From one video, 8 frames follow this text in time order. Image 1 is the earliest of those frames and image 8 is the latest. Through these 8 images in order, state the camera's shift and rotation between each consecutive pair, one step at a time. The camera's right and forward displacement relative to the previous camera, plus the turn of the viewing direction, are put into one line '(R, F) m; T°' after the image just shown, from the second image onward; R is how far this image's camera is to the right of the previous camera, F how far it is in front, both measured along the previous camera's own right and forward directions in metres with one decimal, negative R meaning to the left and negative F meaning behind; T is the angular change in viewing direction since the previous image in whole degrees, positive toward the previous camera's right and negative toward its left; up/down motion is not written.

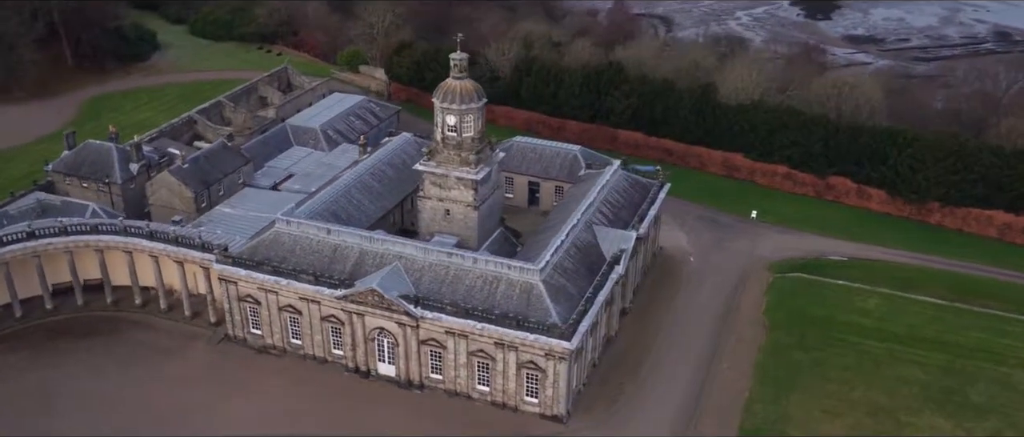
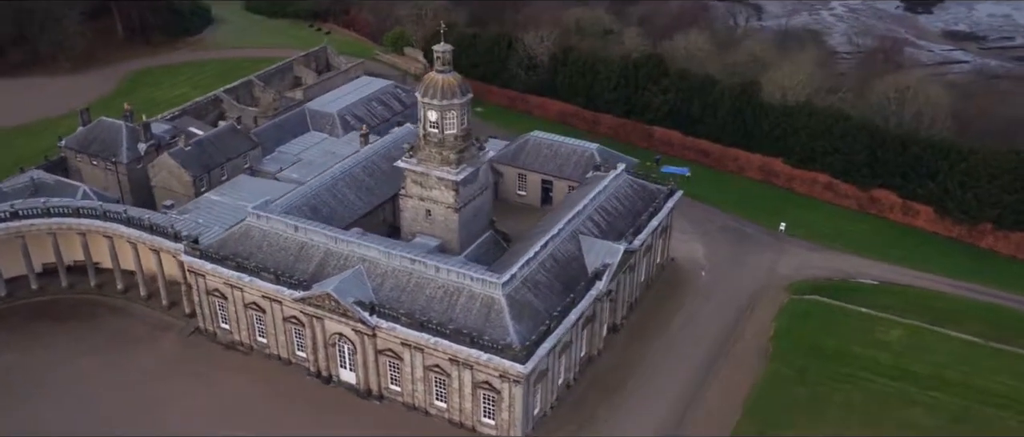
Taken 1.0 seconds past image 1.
(+5.6, +3.4) m; -6°
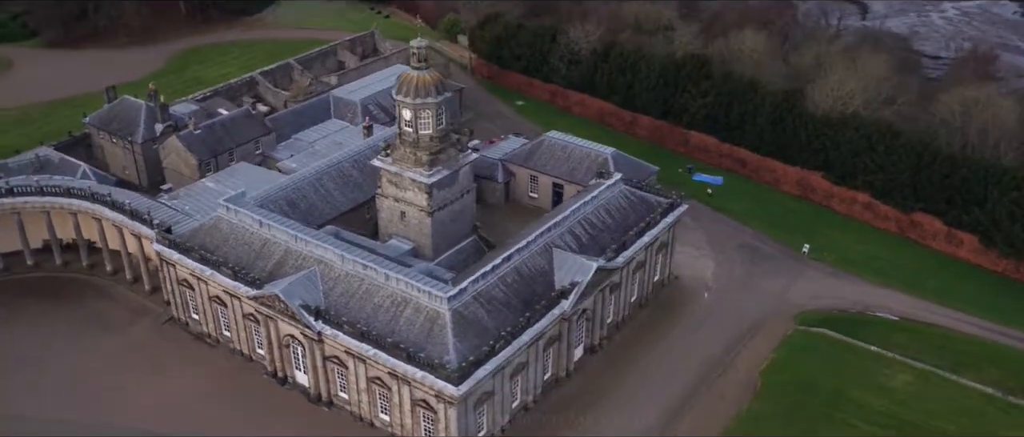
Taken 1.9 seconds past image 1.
(+6.2, +2.8) m; -7°
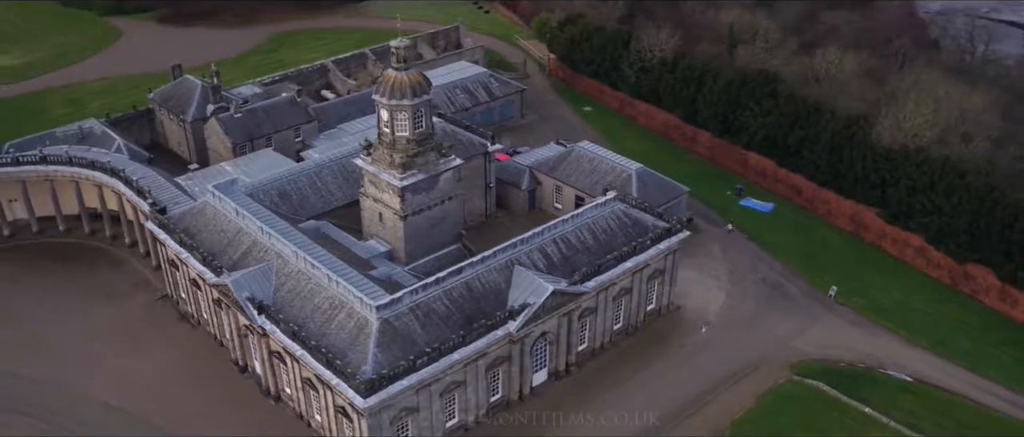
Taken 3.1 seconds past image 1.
(+8.4, +2.3) m; -10°
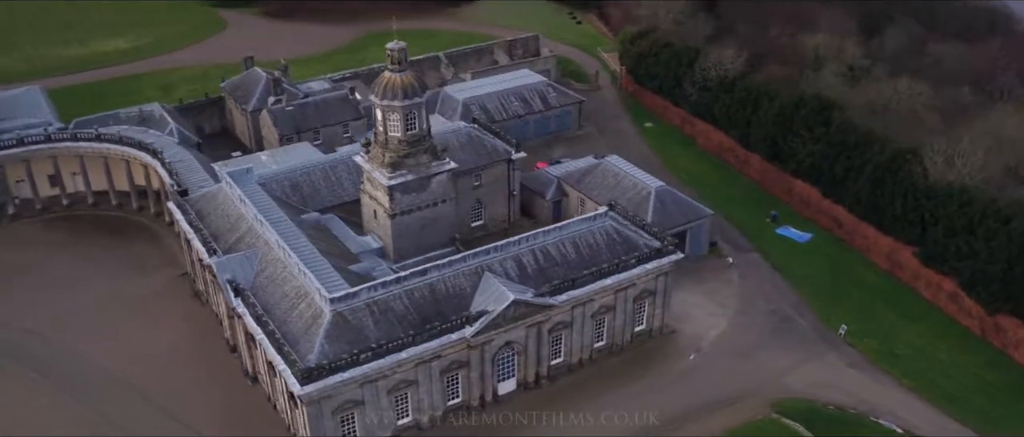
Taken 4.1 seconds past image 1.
(+7.3, +0.4) m; -9°
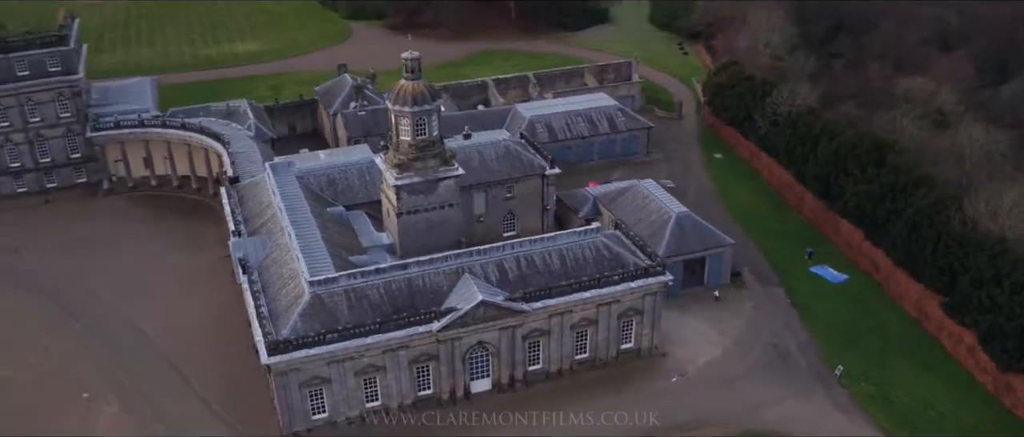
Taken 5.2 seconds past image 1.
(+8.3, -1.2) m; -10°
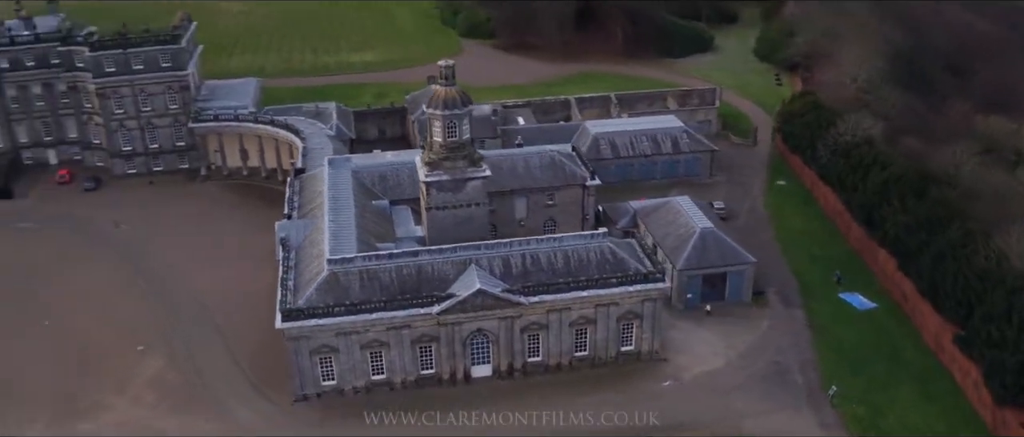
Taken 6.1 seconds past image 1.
(+6.9, -2.7) m; -9°
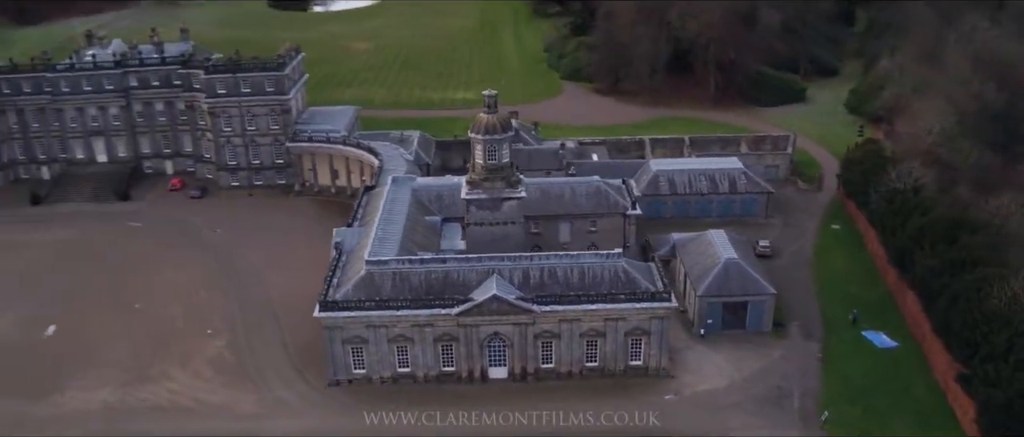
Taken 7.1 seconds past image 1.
(+6.2, -4.1) m; -8°
